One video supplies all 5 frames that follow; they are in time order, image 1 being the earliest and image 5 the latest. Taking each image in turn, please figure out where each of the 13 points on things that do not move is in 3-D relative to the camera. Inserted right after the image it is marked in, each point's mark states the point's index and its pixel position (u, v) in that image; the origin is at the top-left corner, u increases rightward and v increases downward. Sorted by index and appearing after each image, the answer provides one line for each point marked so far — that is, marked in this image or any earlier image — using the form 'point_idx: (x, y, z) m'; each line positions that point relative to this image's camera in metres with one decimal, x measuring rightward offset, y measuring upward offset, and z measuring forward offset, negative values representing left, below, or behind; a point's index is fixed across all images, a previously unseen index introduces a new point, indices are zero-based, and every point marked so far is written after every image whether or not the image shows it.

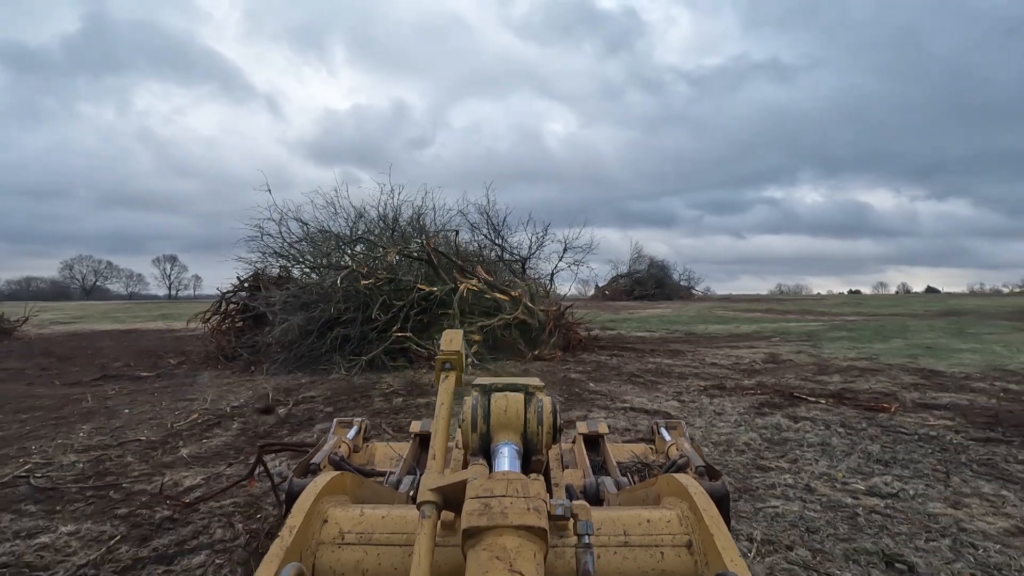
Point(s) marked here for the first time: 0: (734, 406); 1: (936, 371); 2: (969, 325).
0: (+2.2, -1.1, +6.5) m
1: (+5.8, -1.1, +9.2) m
2: (+12.1, -1.0, +17.8) m
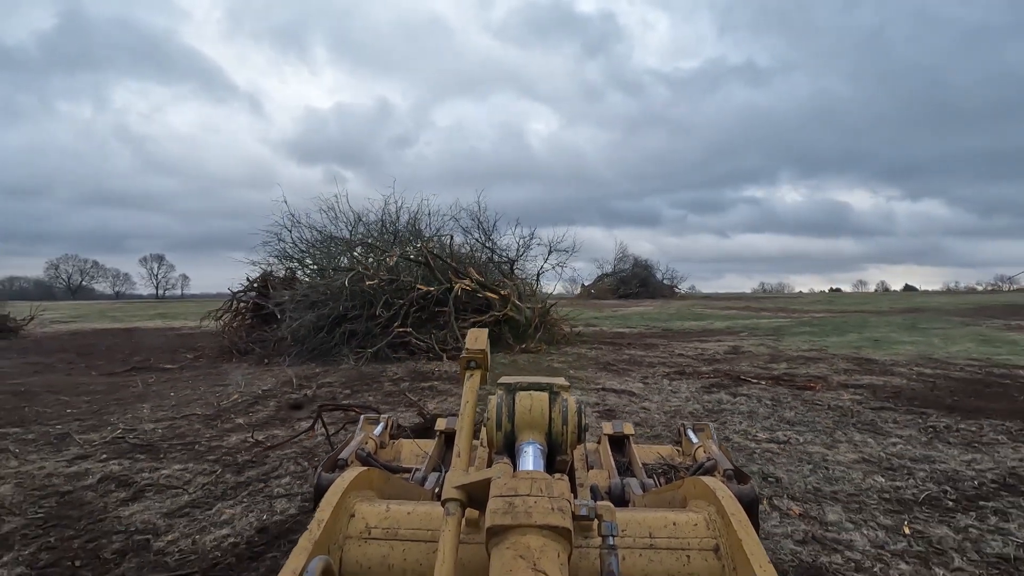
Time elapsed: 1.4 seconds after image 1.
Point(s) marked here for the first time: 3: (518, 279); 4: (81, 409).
0: (+2.1, -1.1, +7.8) m
1: (+5.7, -1.1, +10.5) m
2: (+11.8, -0.9, +19.3) m
3: (+0.1, +0.2, +13.5) m
4: (-4.6, -1.3, +7.0) m
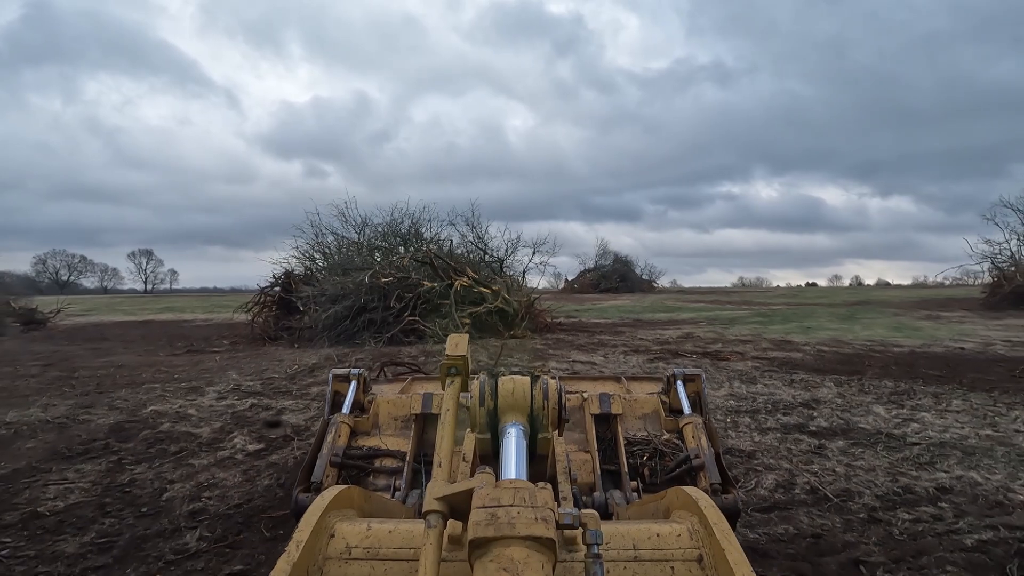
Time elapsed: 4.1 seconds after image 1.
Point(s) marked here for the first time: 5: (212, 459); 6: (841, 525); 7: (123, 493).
0: (+1.9, -1.1, +10.3) m
1: (+5.5, -1.0, +13.1) m
2: (+11.4, -0.8, +22.0) m
3: (-0.1, +0.3, +16.0) m
4: (-4.7, -1.2, +9.4) m
5: (-2.1, -1.2, +4.6) m
6: (+1.6, -1.1, +3.2) m
7: (-2.3, -1.2, +3.9) m
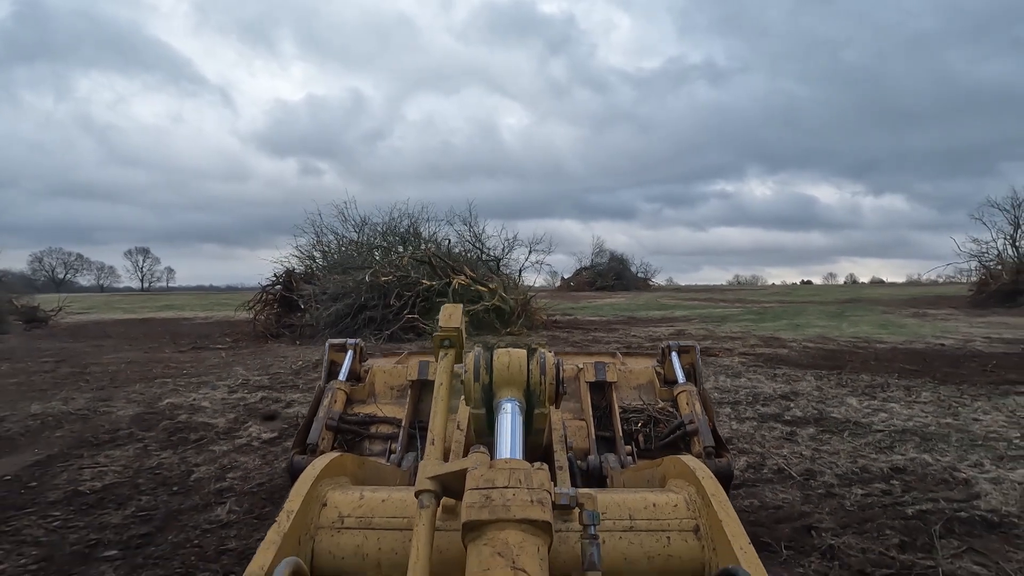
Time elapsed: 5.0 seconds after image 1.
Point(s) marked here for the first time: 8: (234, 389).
0: (+1.9, -1.1, +10.7) m
1: (+5.4, -1.0, +13.6) m
2: (+11.3, -0.7, +22.5) m
3: (-0.2, +0.3, +16.4) m
4: (-4.7, -1.2, +9.8) m
5: (-2.1, -1.2, +5.0) m
6: (+1.5, -1.1, +3.6) m
7: (-2.3, -1.2, +4.3) m
8: (-3.3, -1.2, +7.8) m
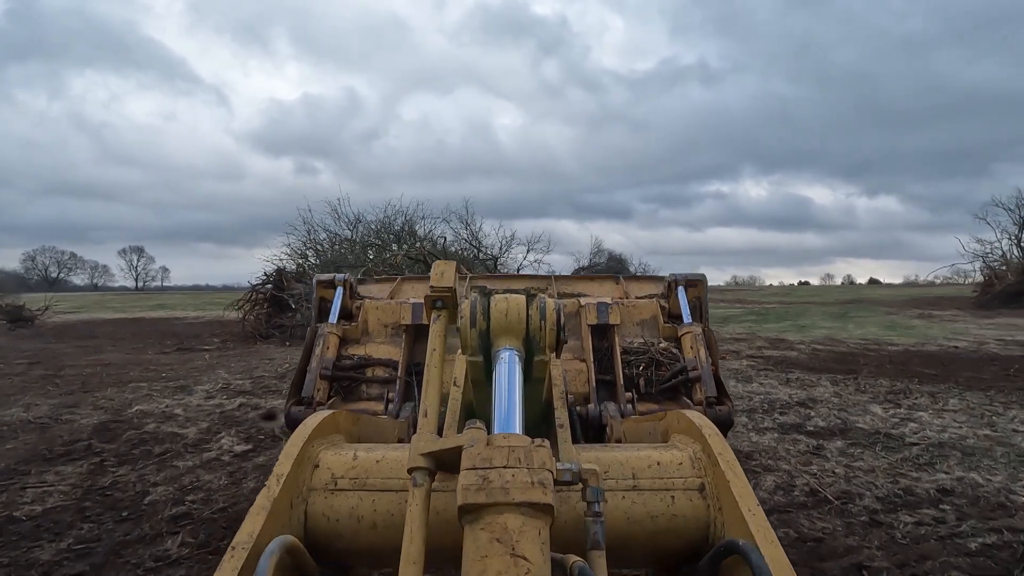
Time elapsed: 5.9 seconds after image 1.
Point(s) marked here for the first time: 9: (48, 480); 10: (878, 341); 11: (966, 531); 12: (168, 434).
0: (+1.8, -1.1, +10.3) m
1: (+5.4, -1.0, +13.1) m
2: (+11.2, -0.7, +22.0) m
3: (-0.3, +0.3, +15.9) m
4: (-4.7, -1.2, +9.3) m
5: (-2.1, -1.2, +4.5) m
6: (+1.5, -1.1, +3.1) m
7: (-2.3, -1.2, +3.8) m
8: (-3.3, -1.2, +7.3) m
9: (-2.8, -1.2, +4.1) m
10: (+7.1, -1.0, +13.0) m
11: (+2.1, -1.1, +3.1) m
12: (-2.8, -1.2, +5.4) m
